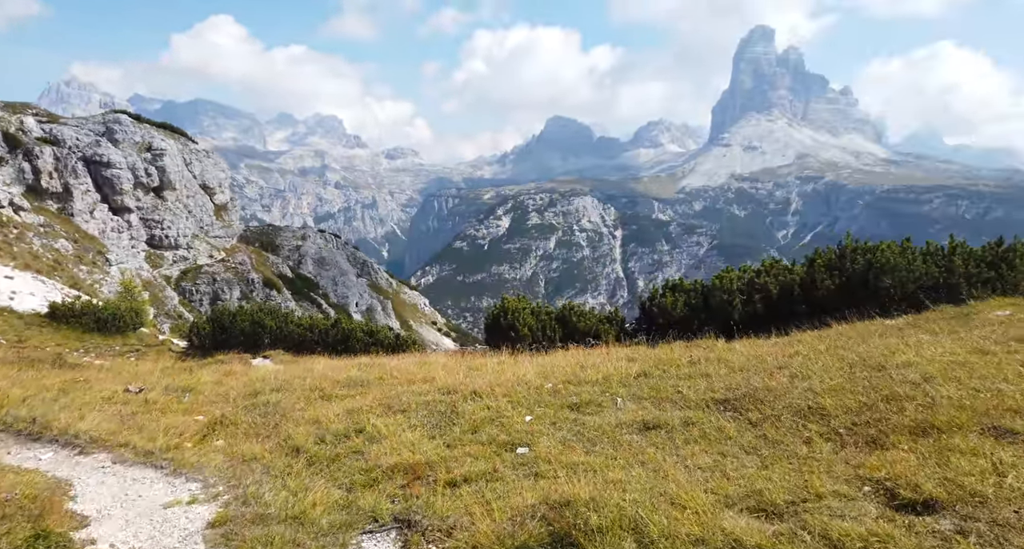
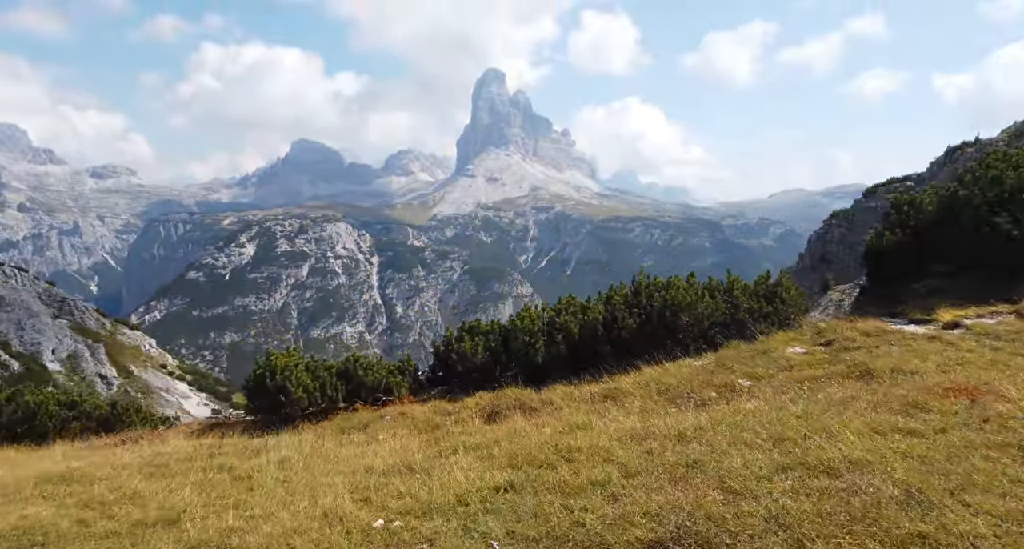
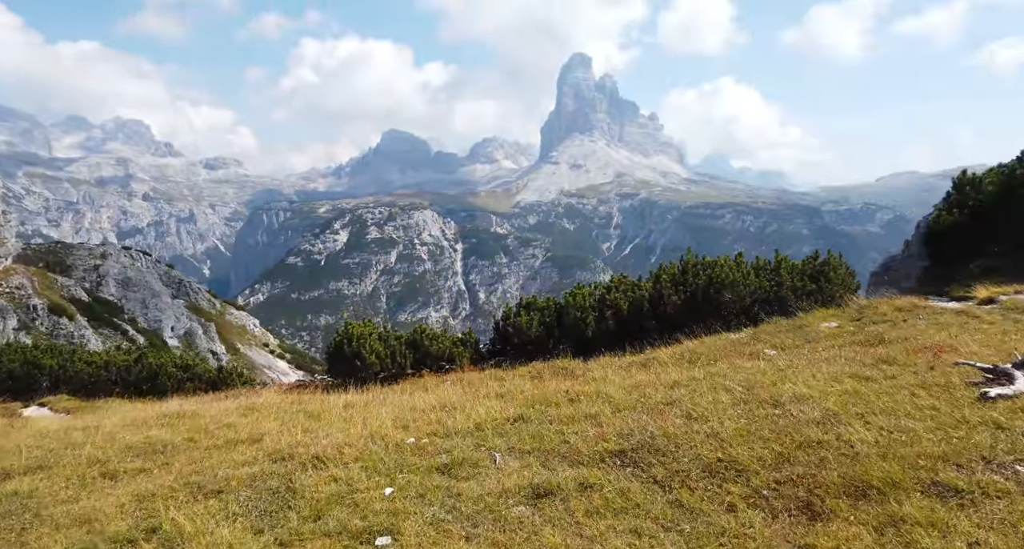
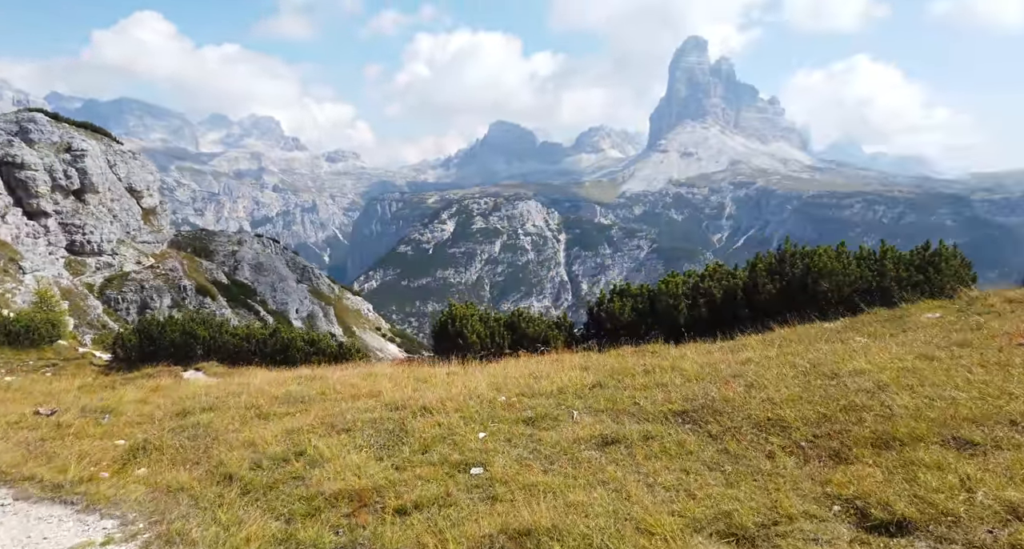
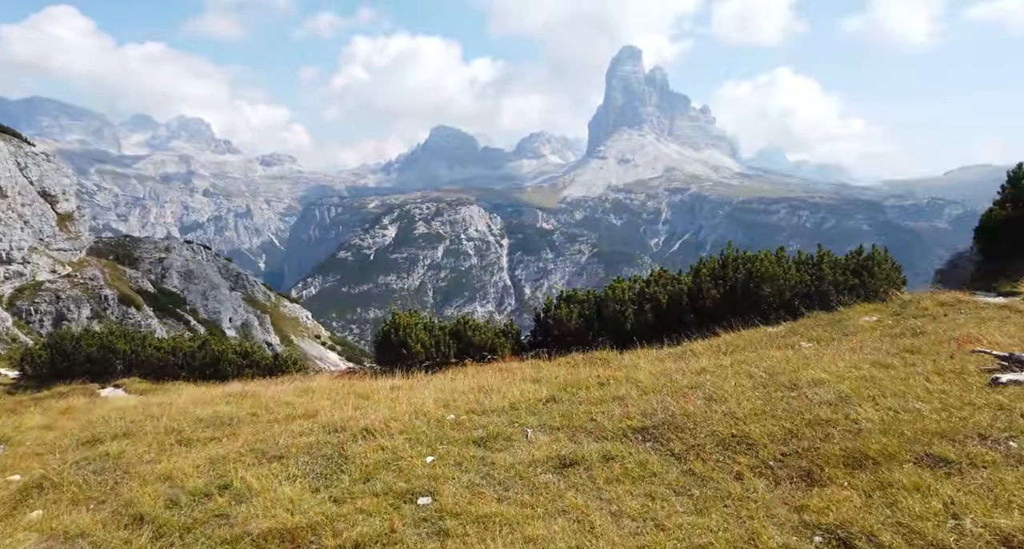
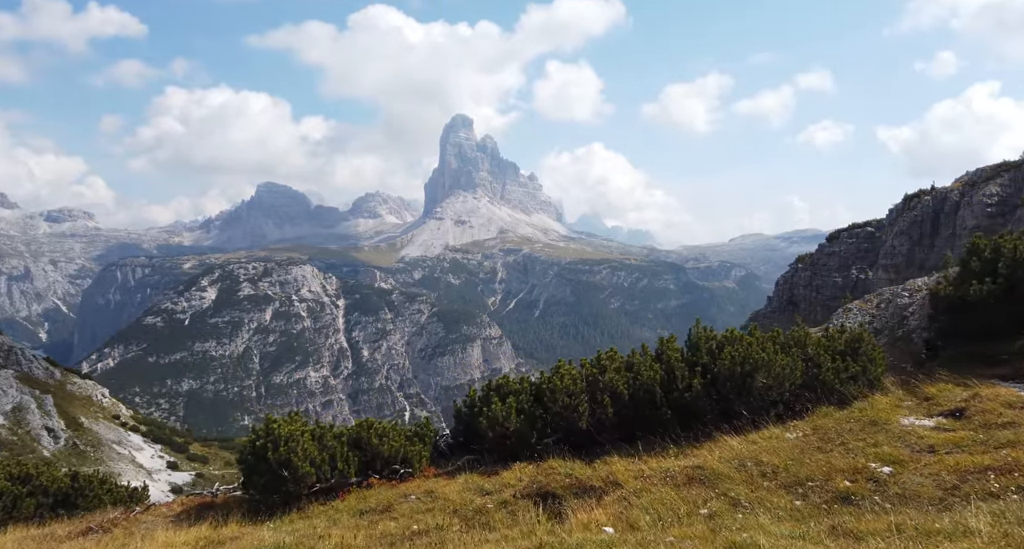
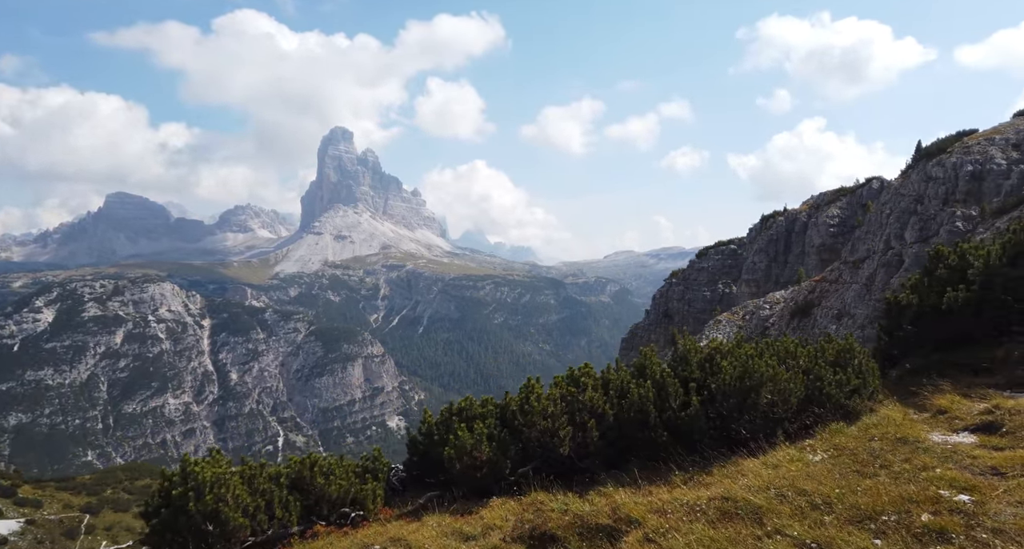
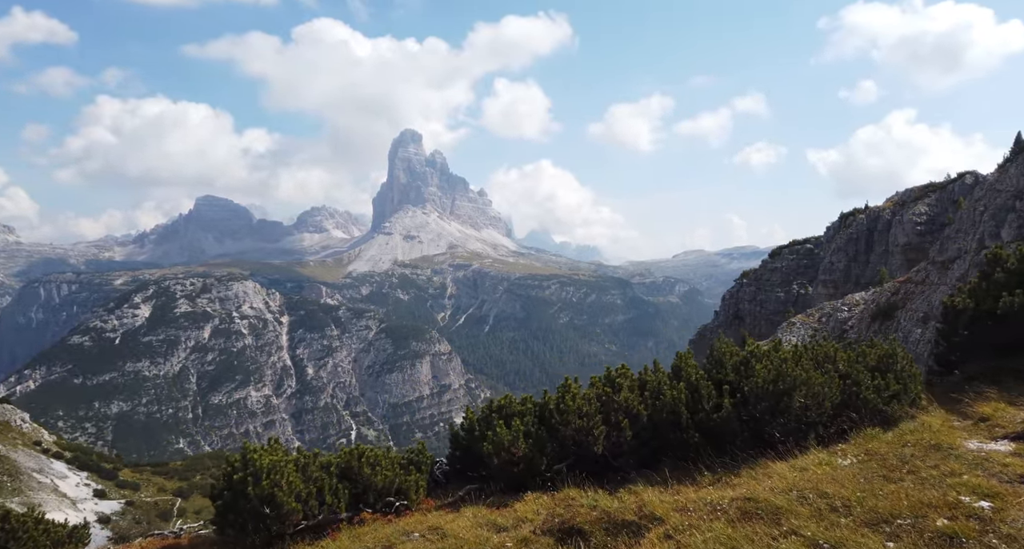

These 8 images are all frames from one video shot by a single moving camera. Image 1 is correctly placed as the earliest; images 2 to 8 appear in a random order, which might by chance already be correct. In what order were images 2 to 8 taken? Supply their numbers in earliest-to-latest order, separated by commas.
4, 5, 3, 2, 6, 8, 7
